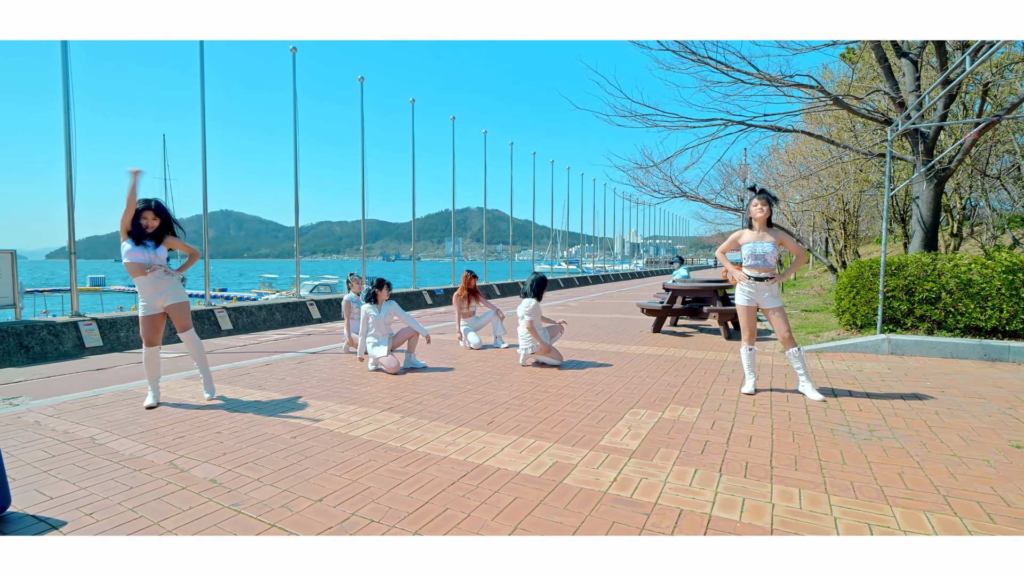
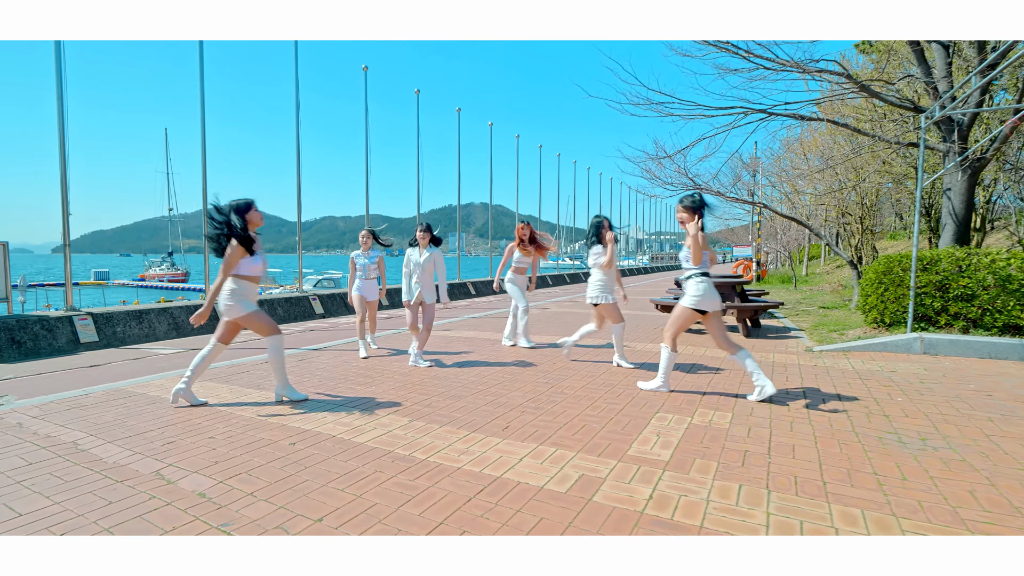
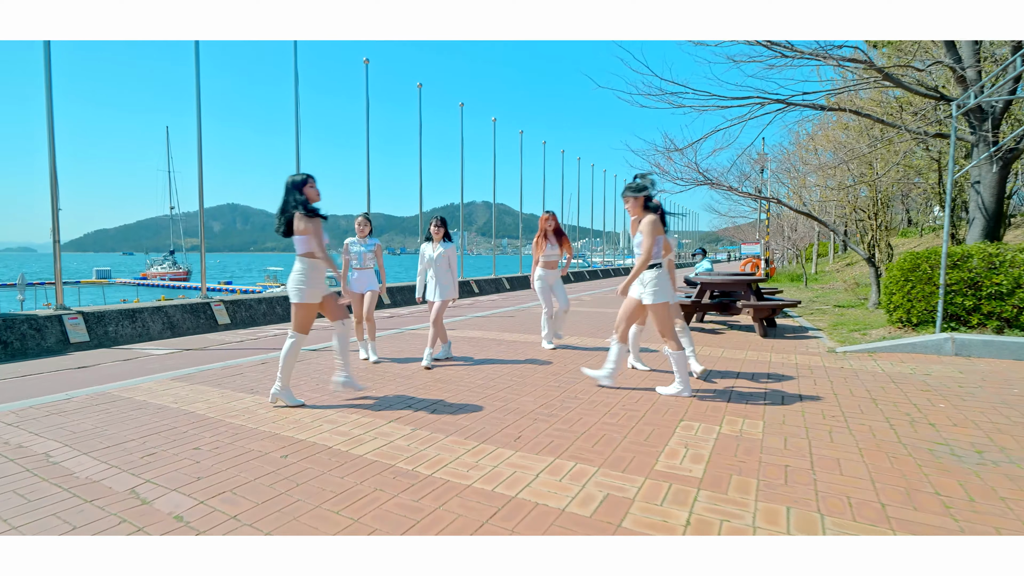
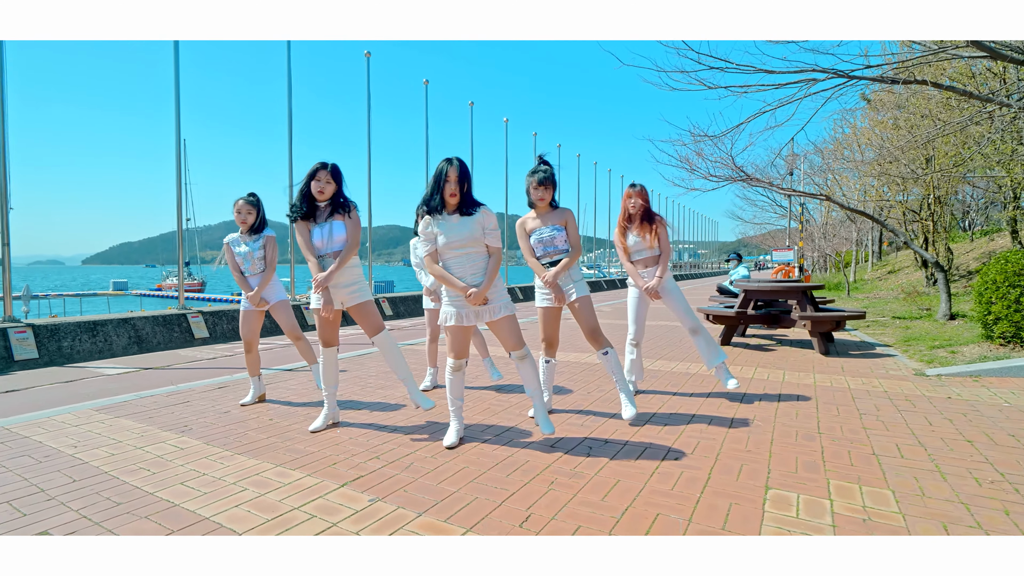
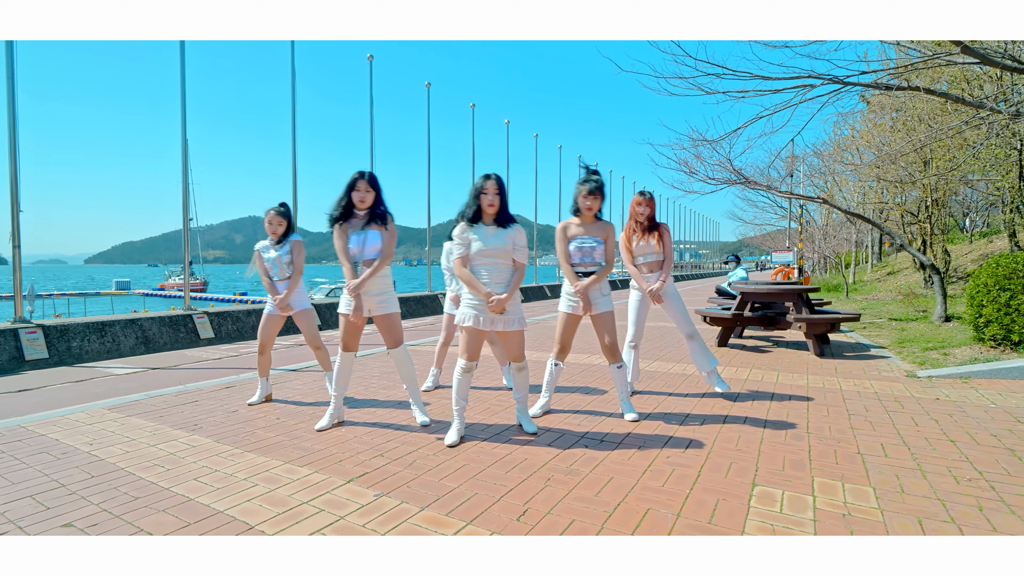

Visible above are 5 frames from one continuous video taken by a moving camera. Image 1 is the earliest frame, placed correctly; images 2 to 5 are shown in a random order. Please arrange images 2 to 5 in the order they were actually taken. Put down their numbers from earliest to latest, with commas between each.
2, 3, 4, 5
